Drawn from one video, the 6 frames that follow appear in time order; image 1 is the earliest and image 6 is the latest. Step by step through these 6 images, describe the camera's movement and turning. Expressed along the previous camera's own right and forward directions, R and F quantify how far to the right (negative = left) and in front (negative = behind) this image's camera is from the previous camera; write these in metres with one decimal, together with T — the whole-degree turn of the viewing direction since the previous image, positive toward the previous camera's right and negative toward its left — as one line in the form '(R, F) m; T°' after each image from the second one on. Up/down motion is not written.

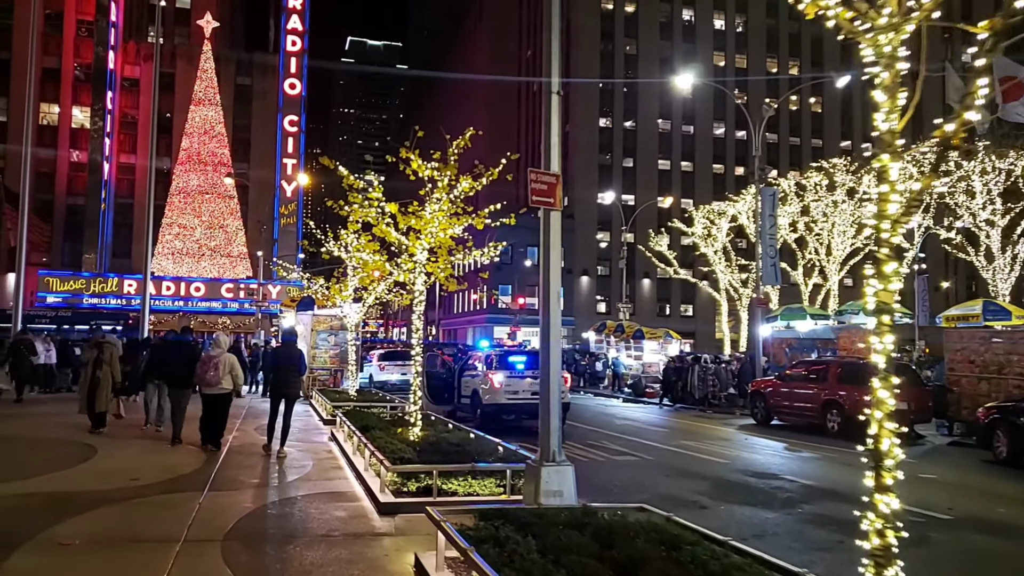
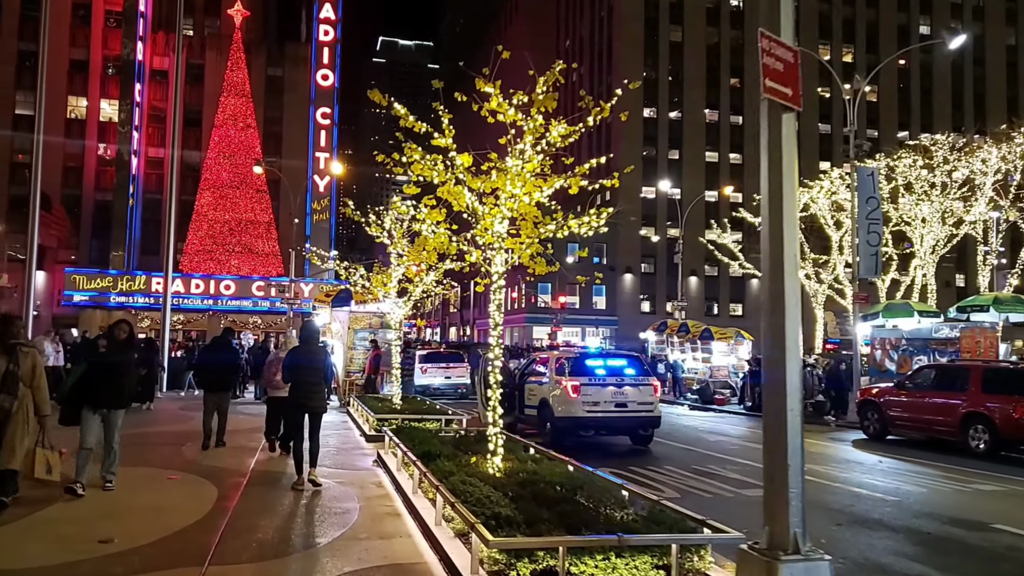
(-0.9, +2.9) m; -2°
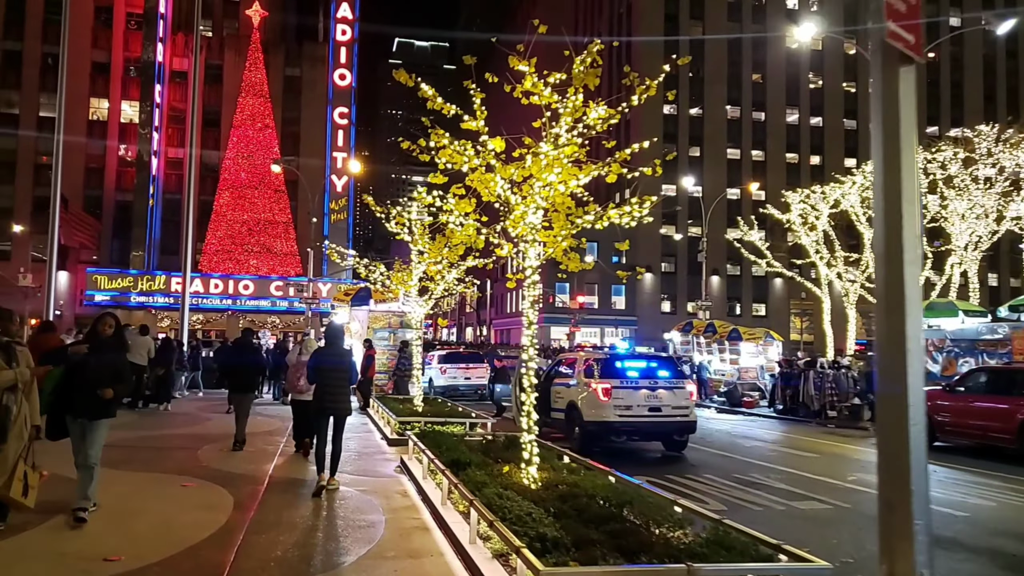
(-0.2, +0.6) m; -1°
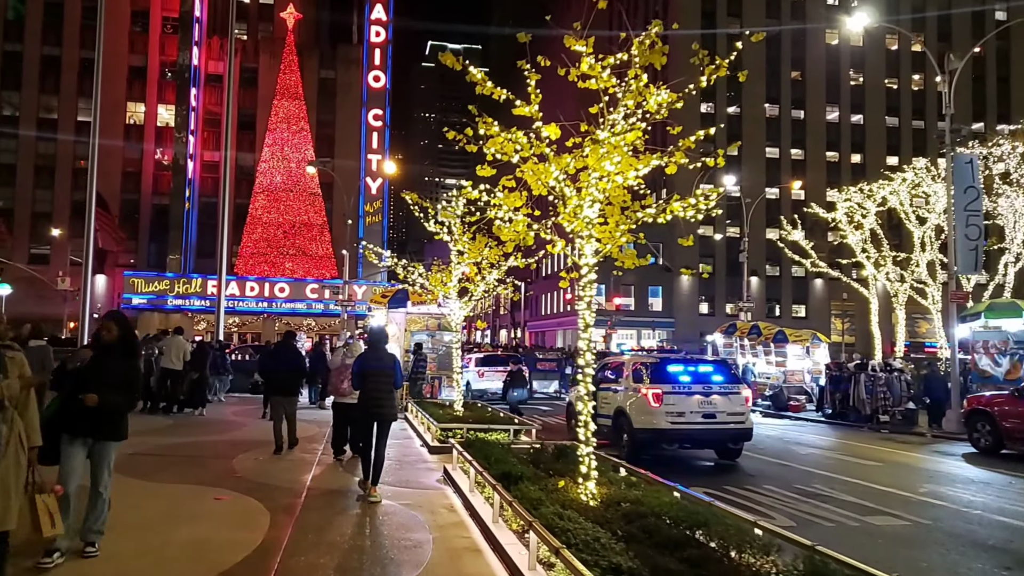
(-0.2, +0.6) m; -2°
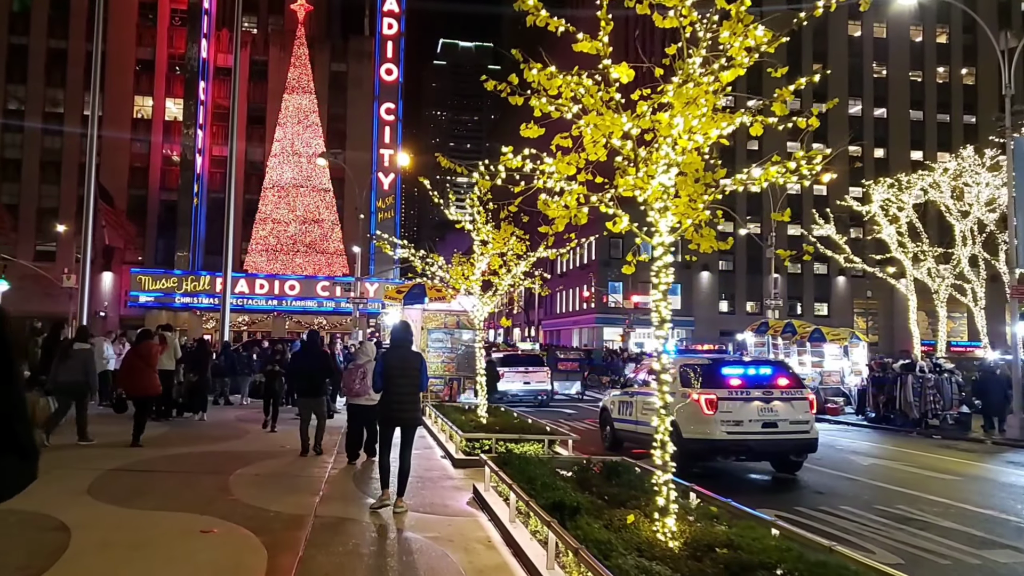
(-0.3, +1.4) m; -1°
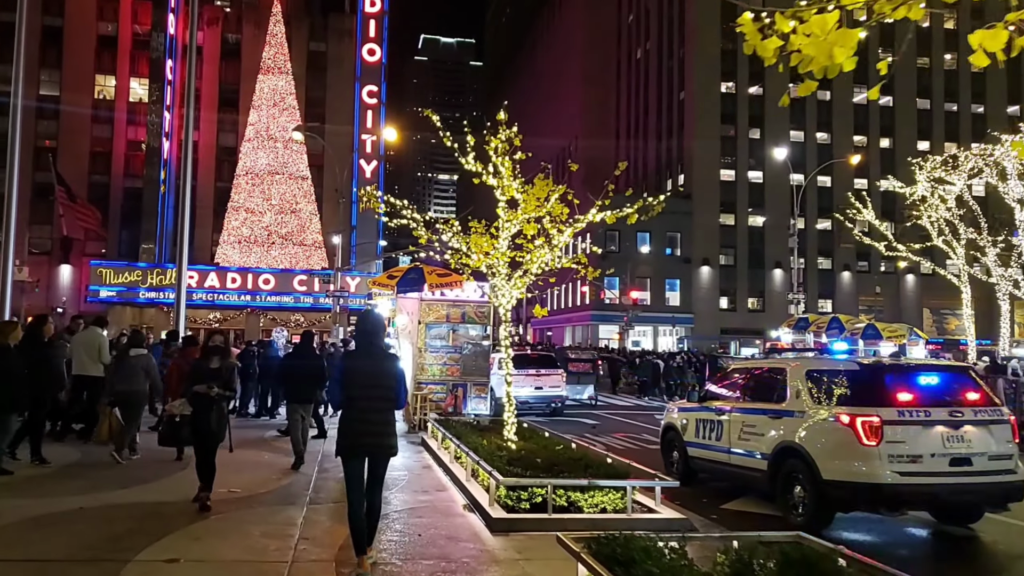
(-0.8, +3.8) m; +1°
